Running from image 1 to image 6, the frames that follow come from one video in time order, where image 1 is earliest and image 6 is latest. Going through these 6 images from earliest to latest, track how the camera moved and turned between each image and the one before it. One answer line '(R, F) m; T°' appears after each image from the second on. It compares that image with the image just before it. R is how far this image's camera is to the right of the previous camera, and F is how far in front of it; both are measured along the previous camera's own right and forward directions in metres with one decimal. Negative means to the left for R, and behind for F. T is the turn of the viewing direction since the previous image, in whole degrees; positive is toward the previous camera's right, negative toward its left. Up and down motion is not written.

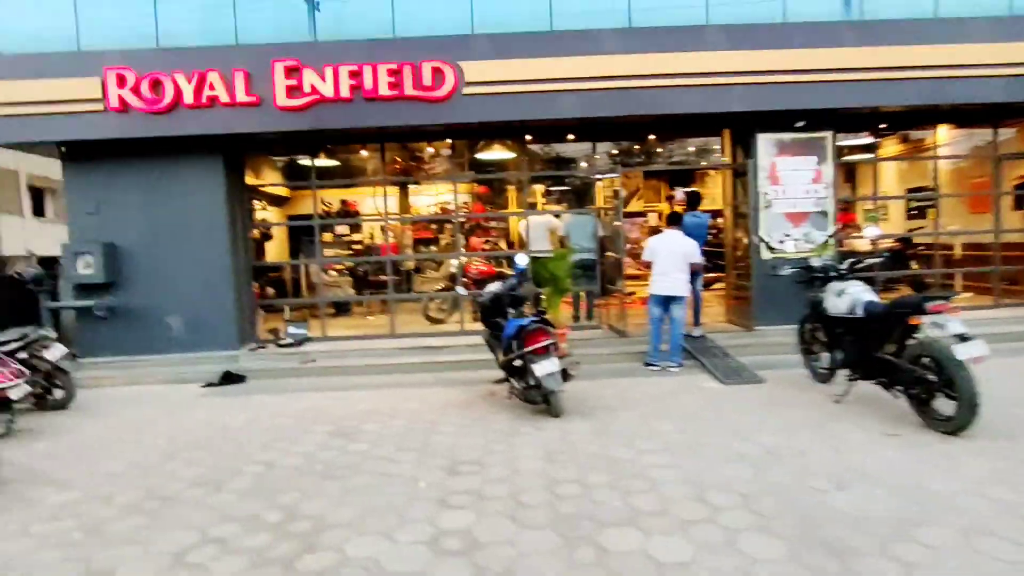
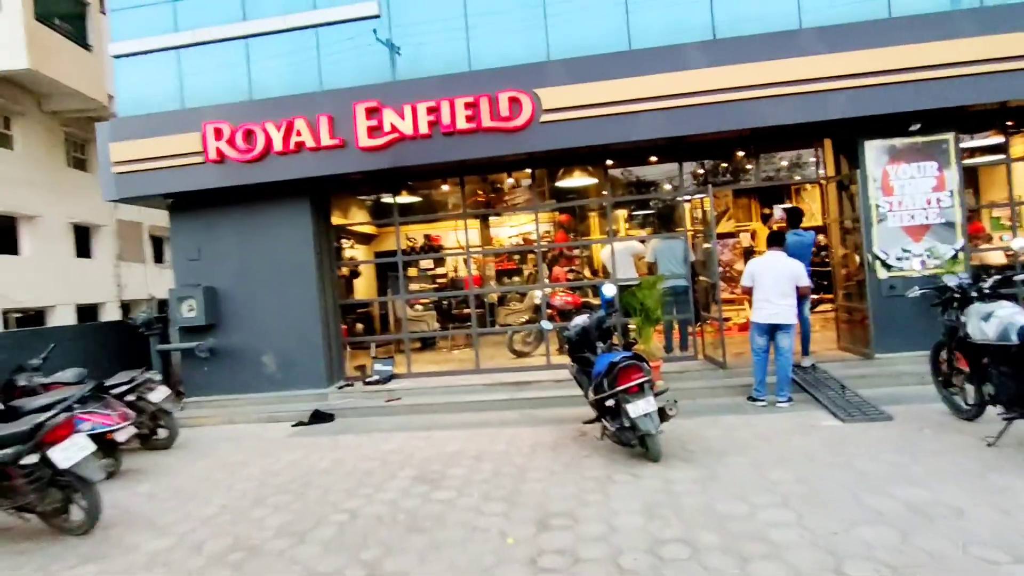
(0.0, +0.3) m; -8°
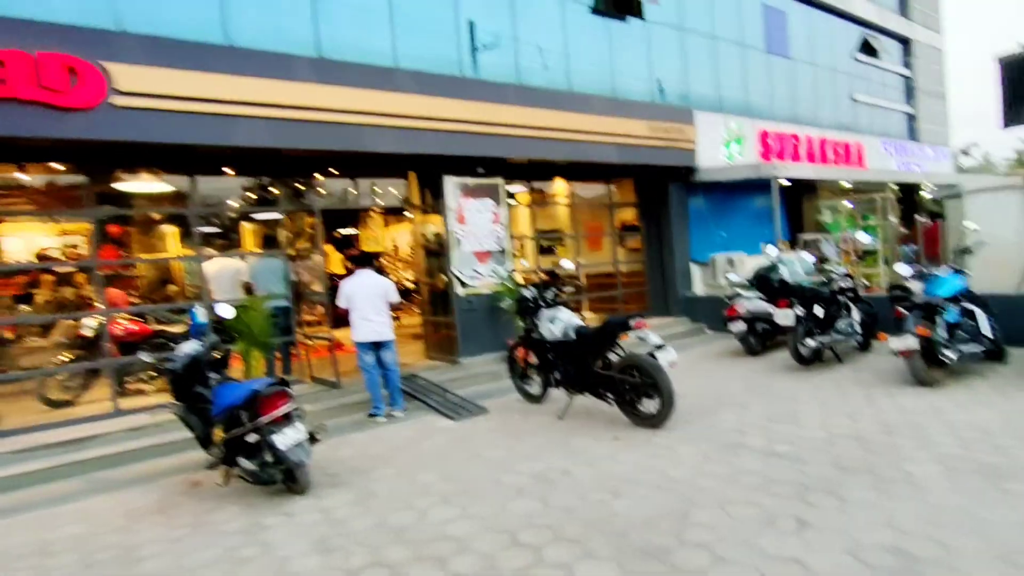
(-0.6, +0.4) m; +42°
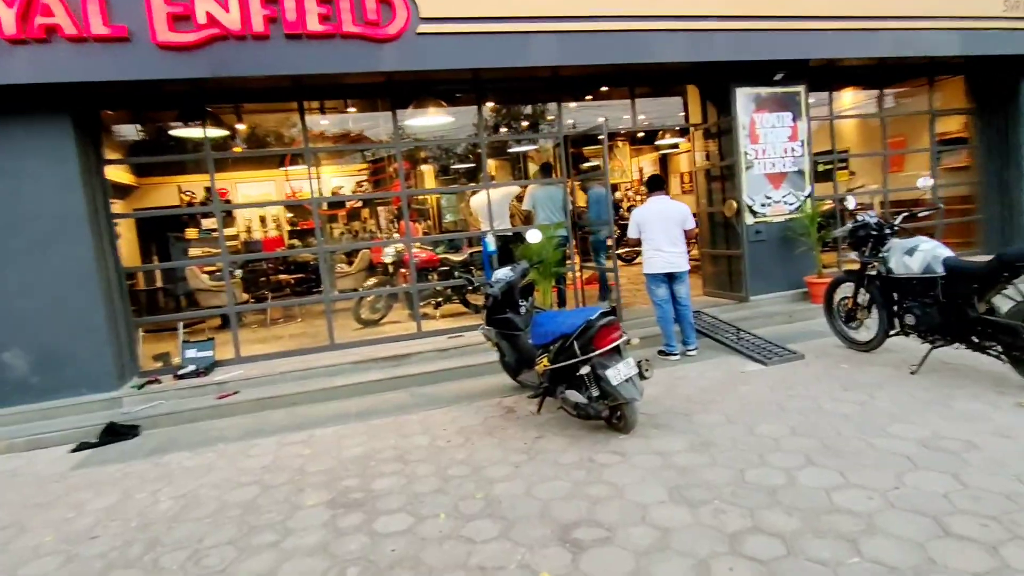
(-0.9, +0.4) m; -20°
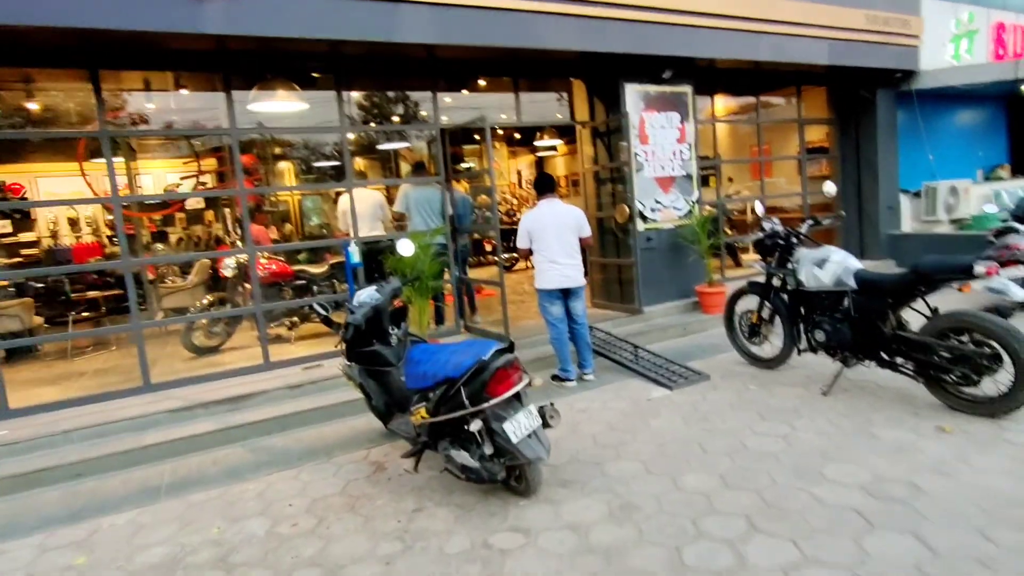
(0.0, +0.9) m; +12°
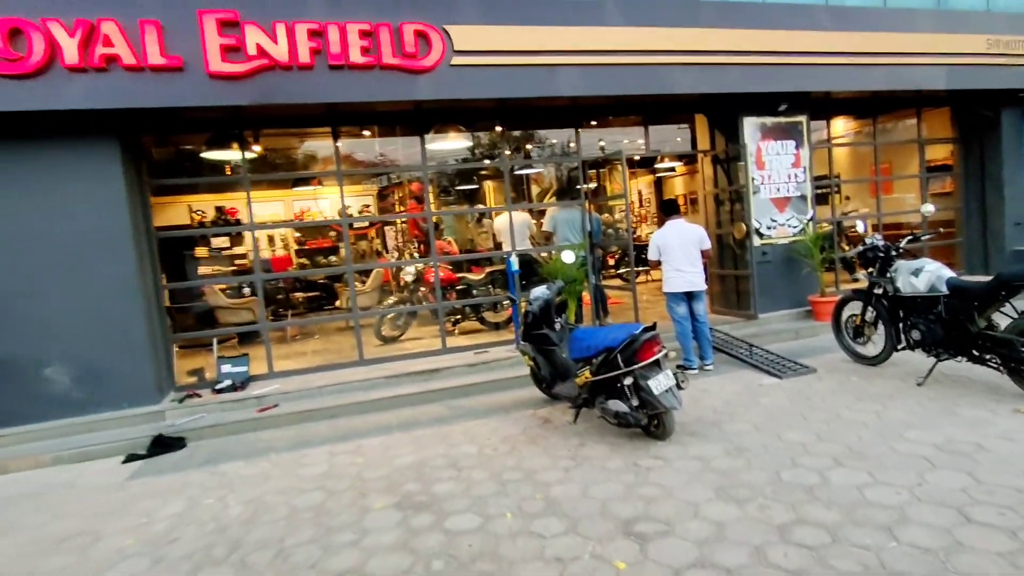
(-0.2, -1.3) m; -10°
